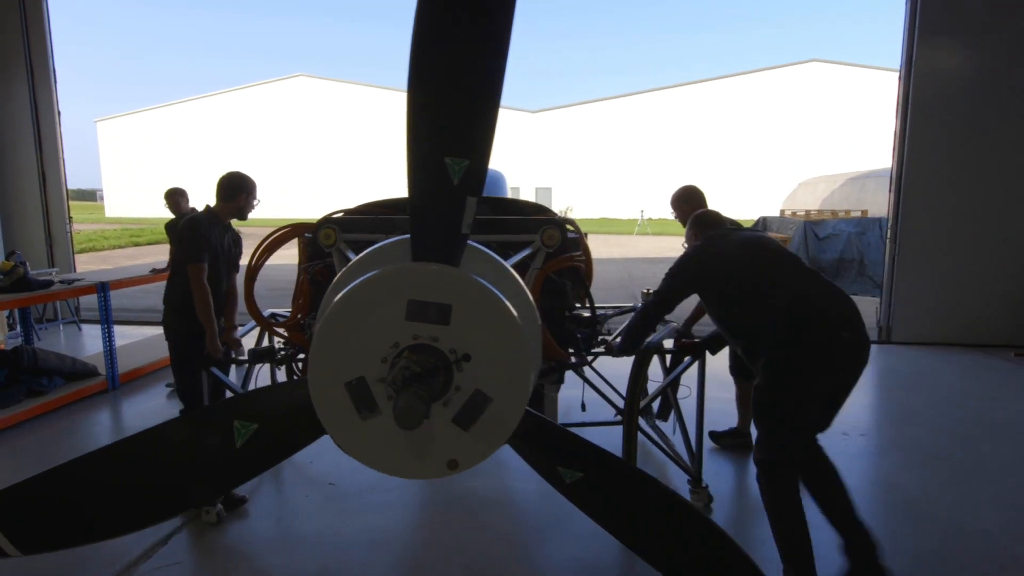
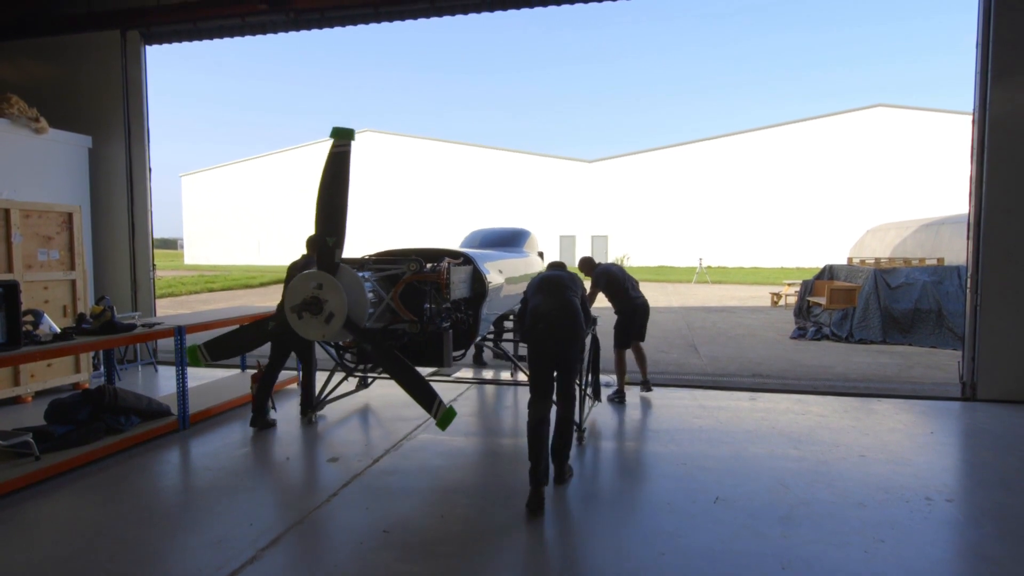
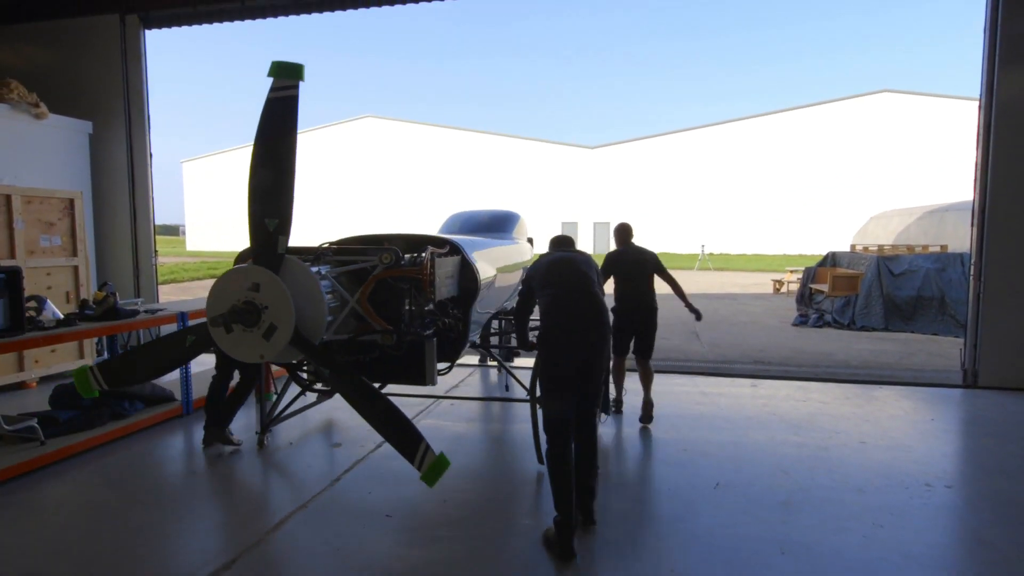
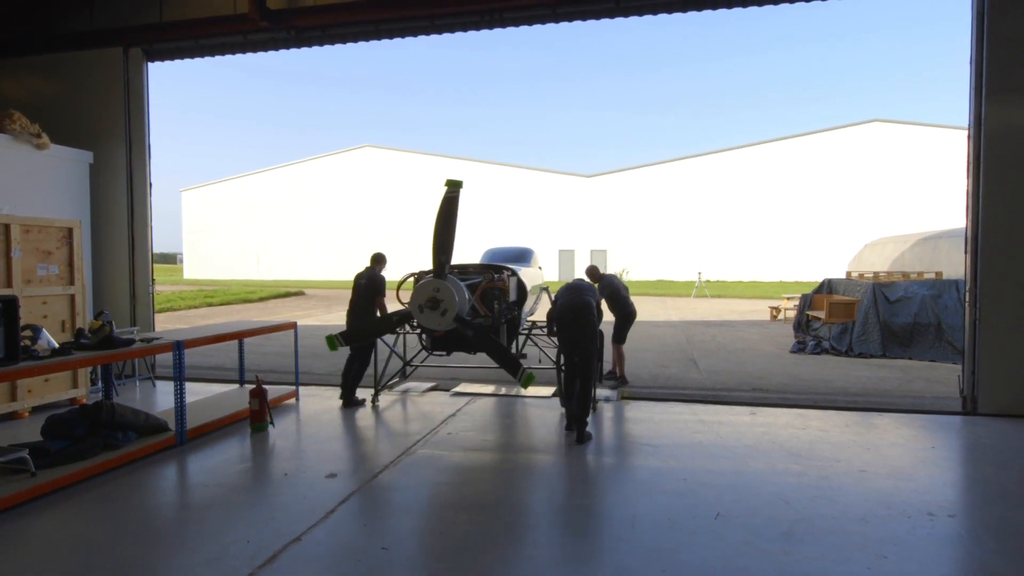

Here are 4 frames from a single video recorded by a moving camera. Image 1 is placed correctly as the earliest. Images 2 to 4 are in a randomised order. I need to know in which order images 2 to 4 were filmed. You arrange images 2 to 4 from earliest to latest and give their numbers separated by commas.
3, 2, 4
